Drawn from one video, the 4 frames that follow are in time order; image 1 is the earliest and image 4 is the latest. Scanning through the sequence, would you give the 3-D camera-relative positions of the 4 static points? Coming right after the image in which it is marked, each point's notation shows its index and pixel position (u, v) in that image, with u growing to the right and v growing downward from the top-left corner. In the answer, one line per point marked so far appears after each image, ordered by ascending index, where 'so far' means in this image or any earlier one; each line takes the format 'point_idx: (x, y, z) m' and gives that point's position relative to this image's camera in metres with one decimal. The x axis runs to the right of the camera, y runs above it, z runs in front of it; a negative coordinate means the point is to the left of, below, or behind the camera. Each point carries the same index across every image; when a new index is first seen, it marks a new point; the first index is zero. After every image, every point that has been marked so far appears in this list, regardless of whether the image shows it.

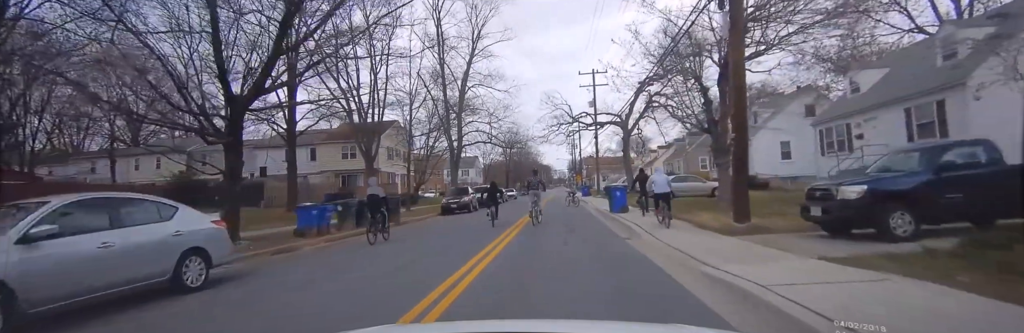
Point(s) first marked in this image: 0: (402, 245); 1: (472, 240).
0: (-4.5, -3.4, +16.3) m
1: (-1.8, -3.6, +19.0) m
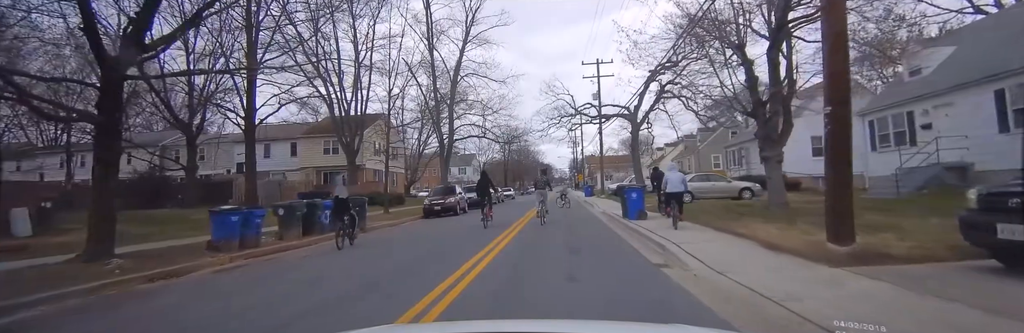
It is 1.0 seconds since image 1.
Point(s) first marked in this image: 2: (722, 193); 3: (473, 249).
0: (-4.9, -3.2, +13.6) m
1: (-2.1, -3.4, +16.2) m
2: (+10.2, -1.3, +17.9) m
3: (-1.5, -3.3, +14.6) m
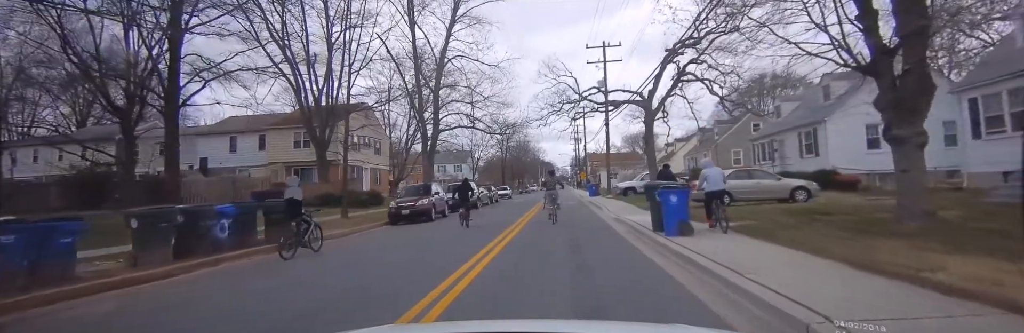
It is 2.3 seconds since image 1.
0: (-5.3, -2.9, +10.1) m
1: (-2.5, -3.1, +12.7) m
2: (+9.8, -1.1, +14.3) m
3: (-2.0, -3.1, +11.0) m
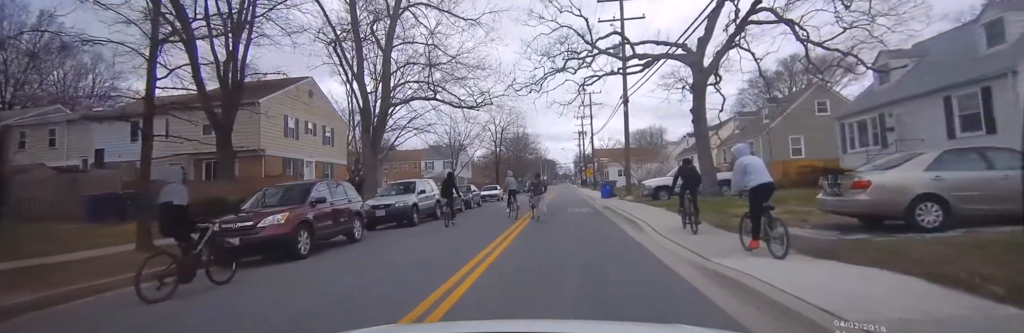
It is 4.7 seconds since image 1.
0: (-6.2, -2.6, +3.2) m
1: (-3.4, -2.8, +5.8) m
2: (+8.9, -0.6, +7.3) m
3: (-2.8, -2.7, +4.2) m
